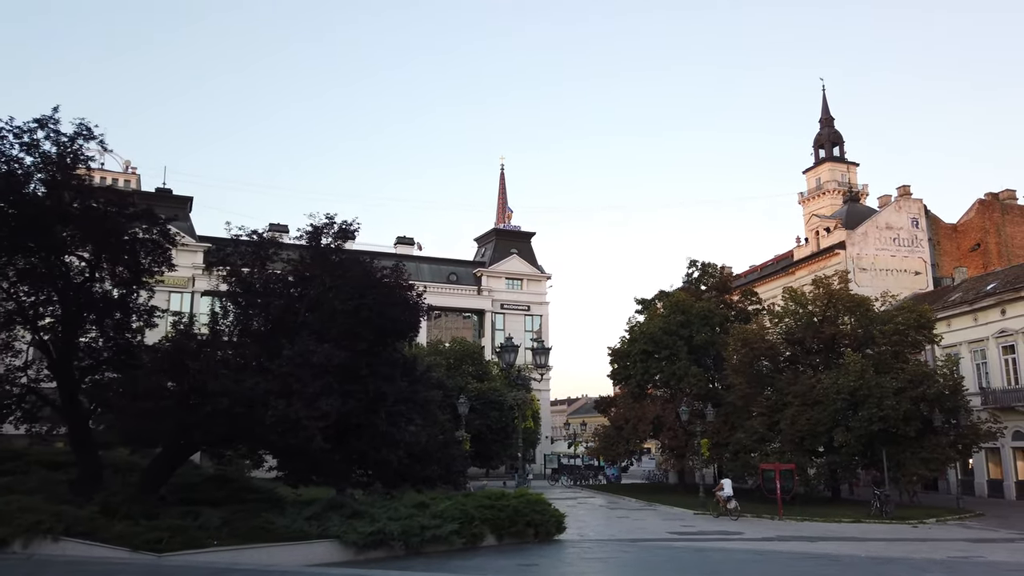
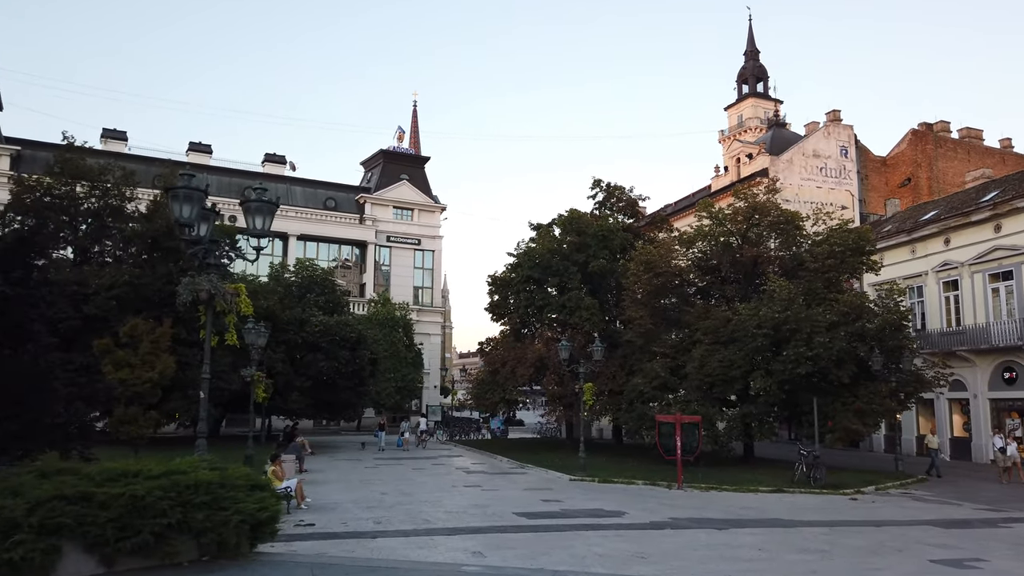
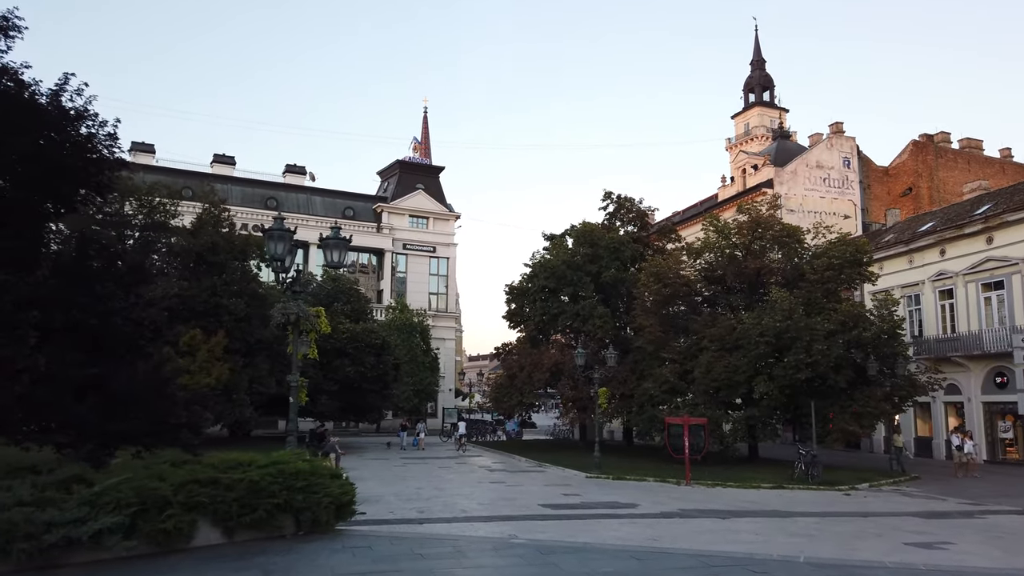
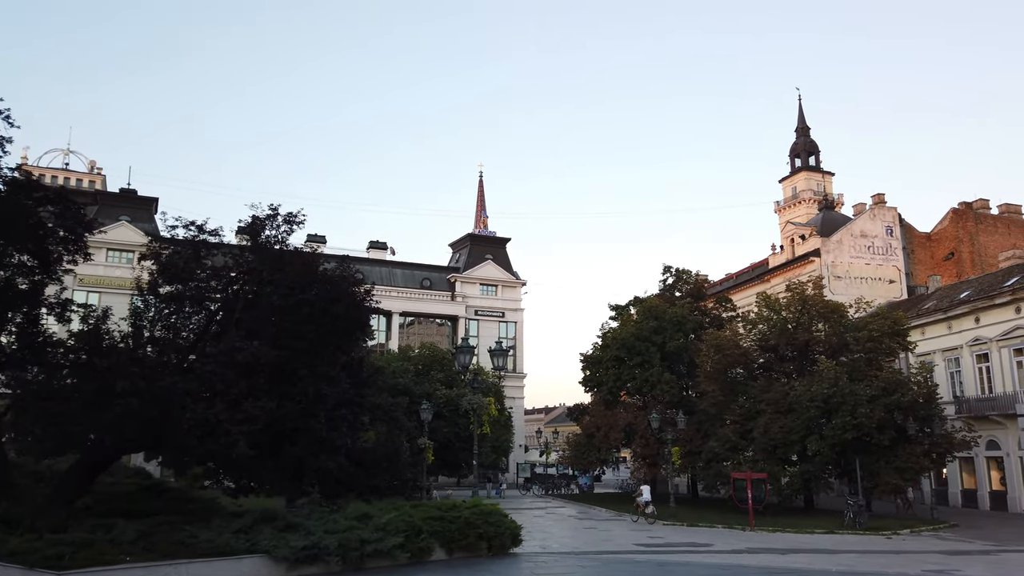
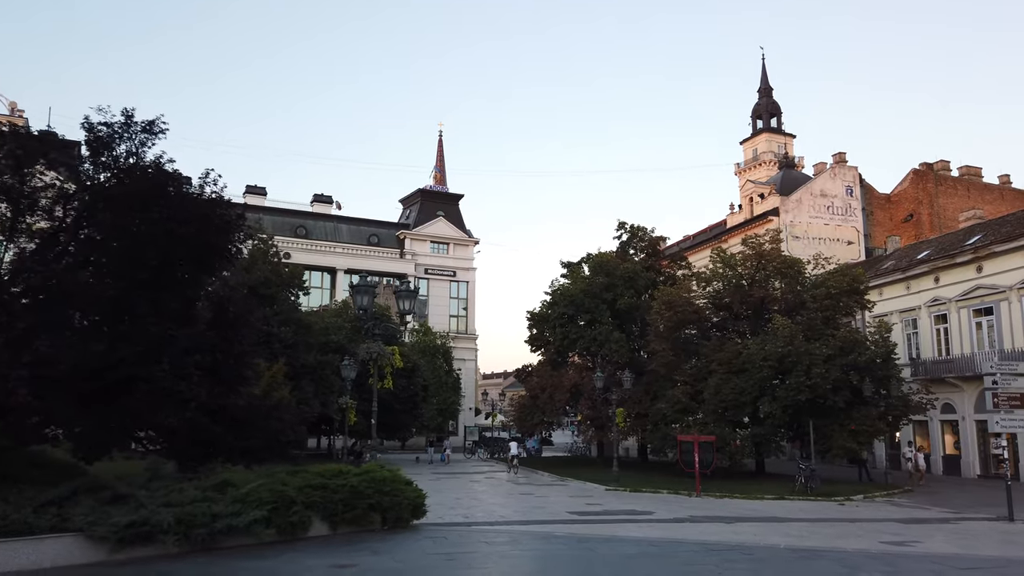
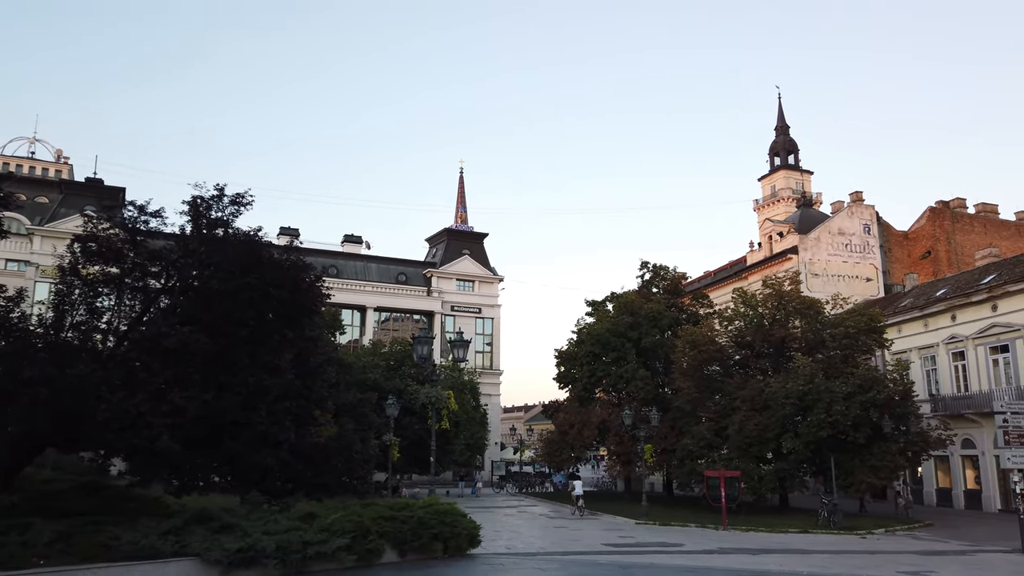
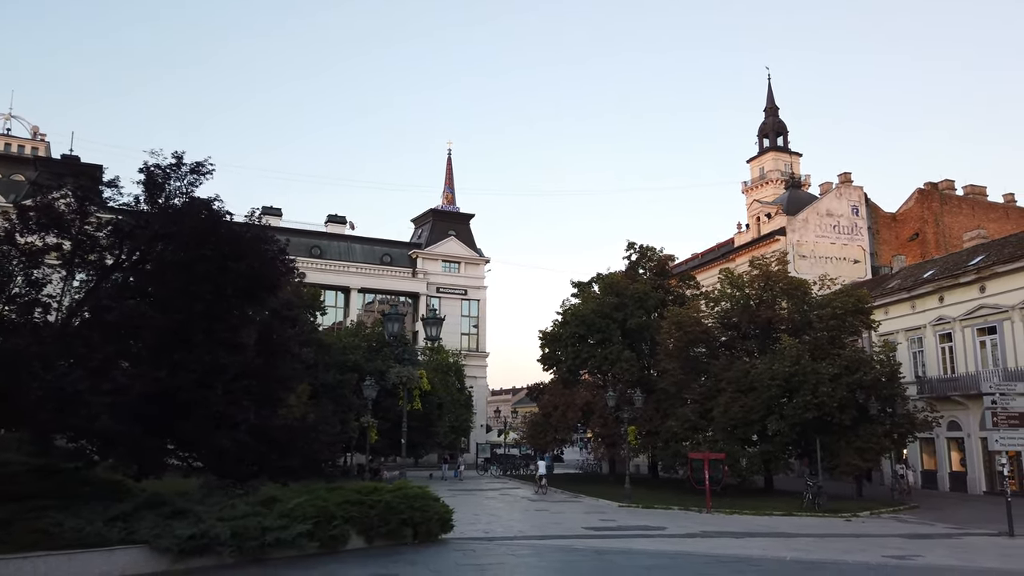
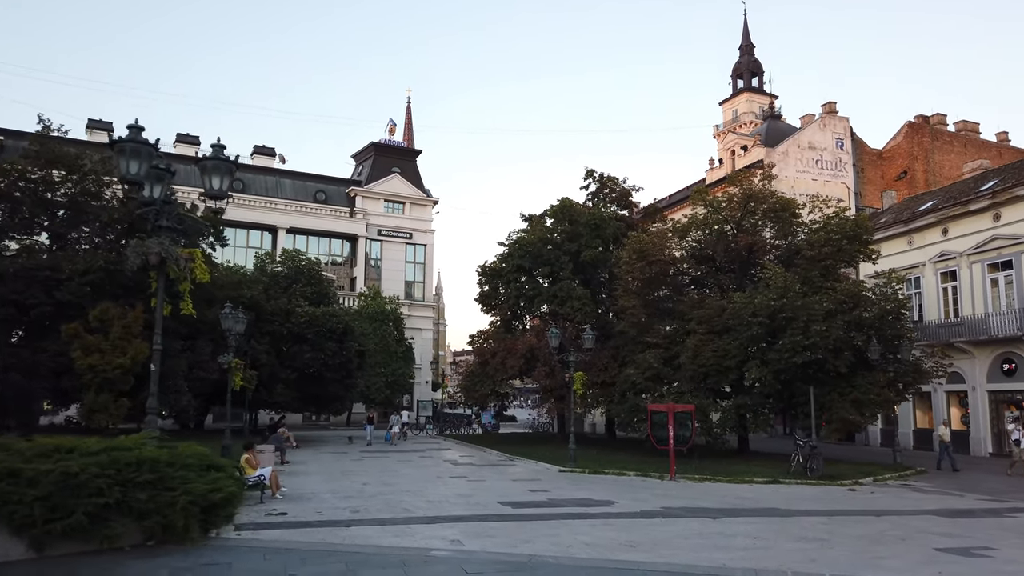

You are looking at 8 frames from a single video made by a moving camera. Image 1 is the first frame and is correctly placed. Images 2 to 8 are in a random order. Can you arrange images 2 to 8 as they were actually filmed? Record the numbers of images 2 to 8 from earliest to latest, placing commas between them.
4, 6, 7, 5, 3, 2, 8
